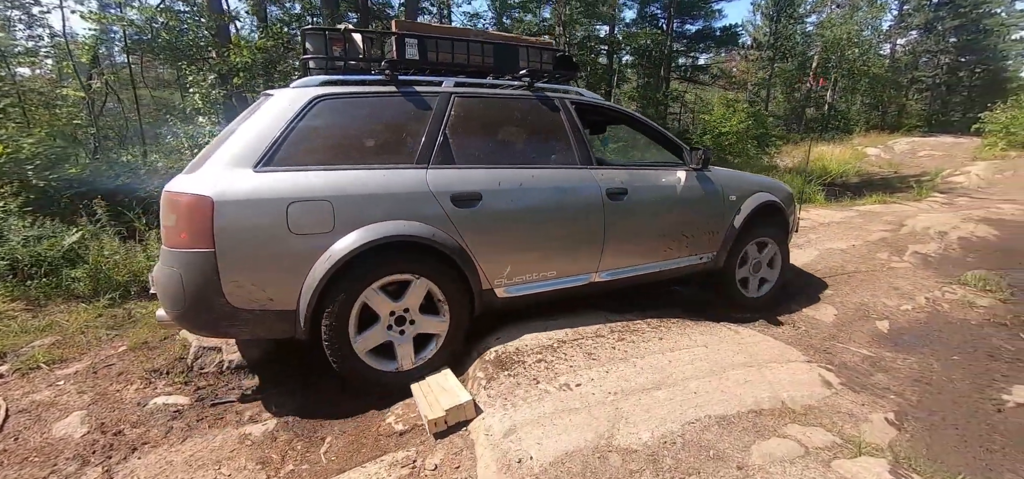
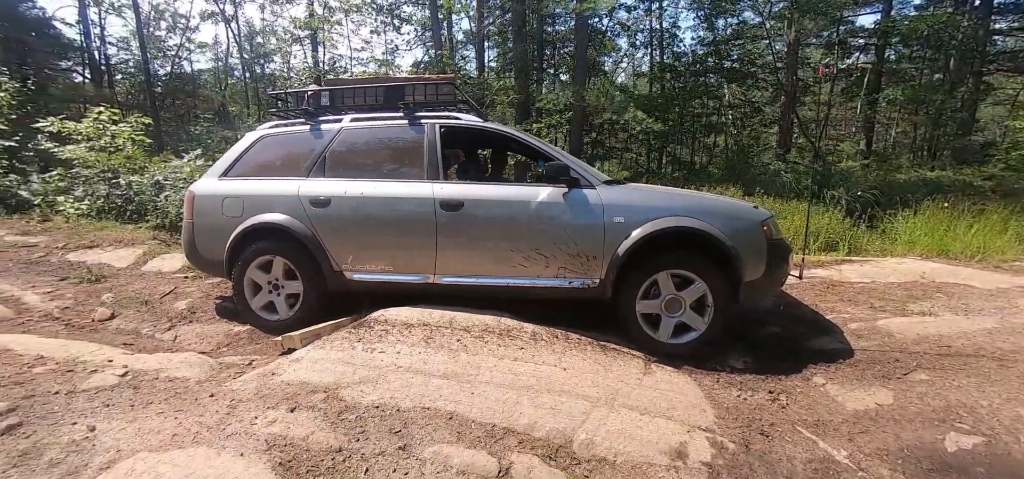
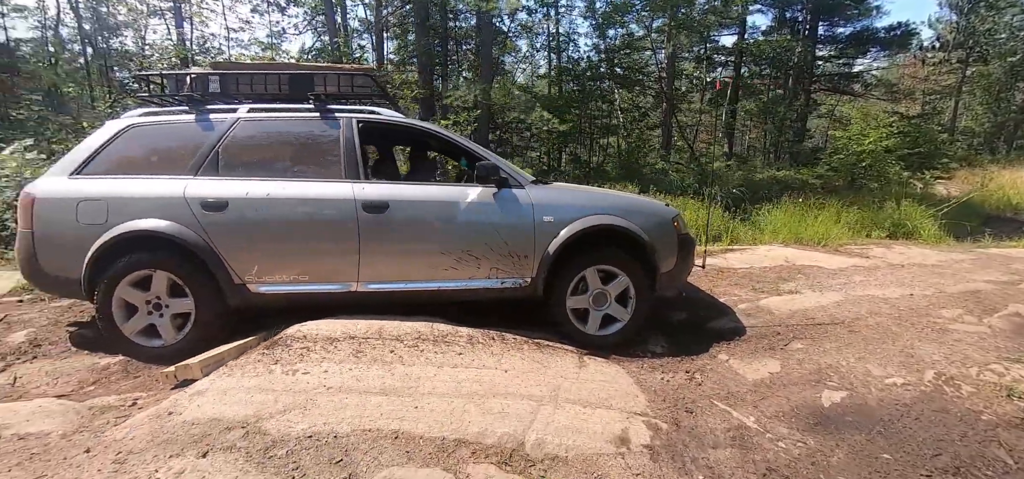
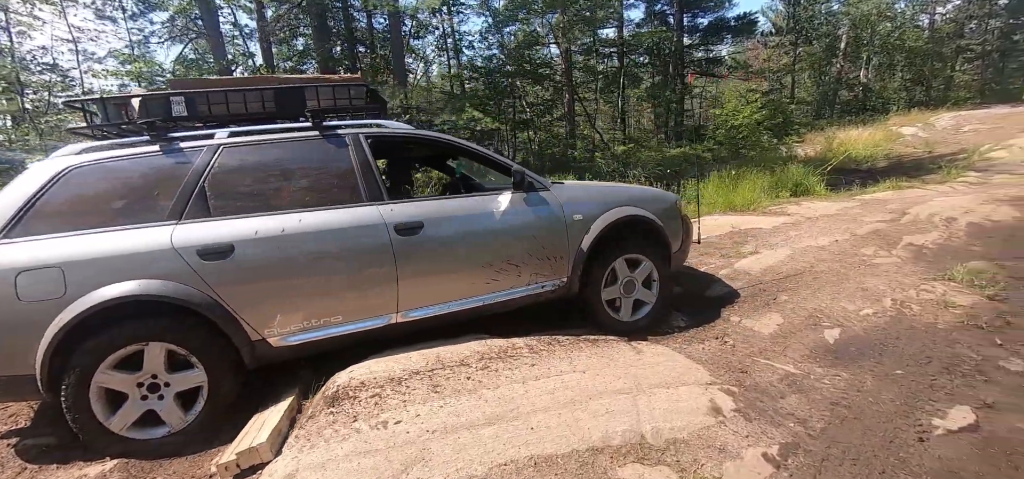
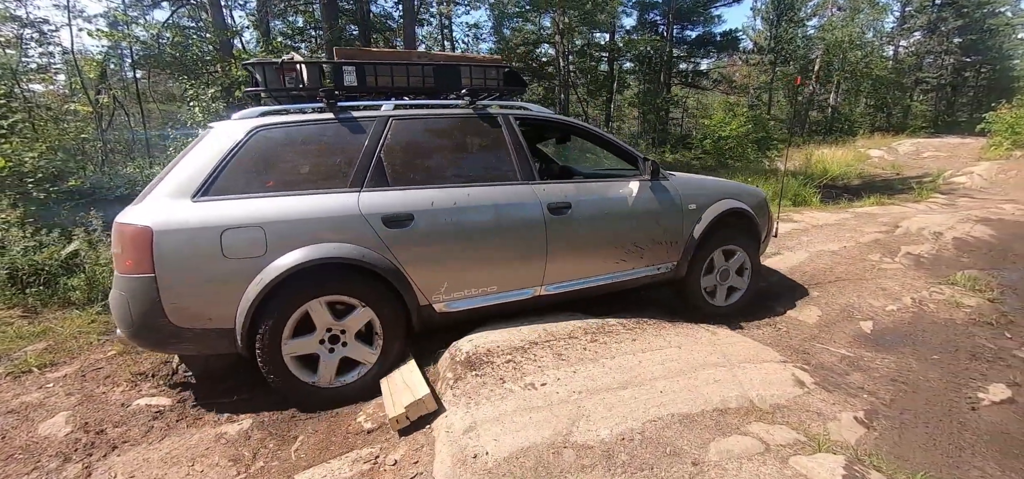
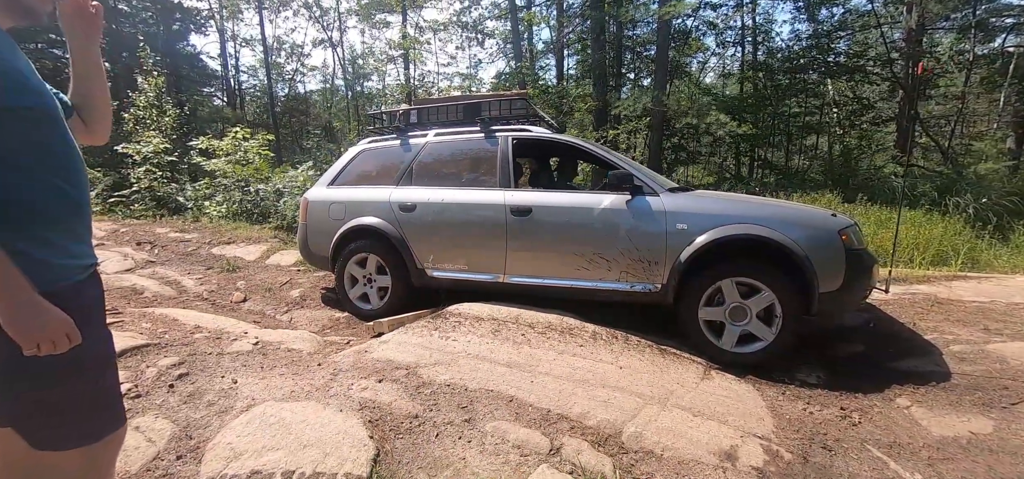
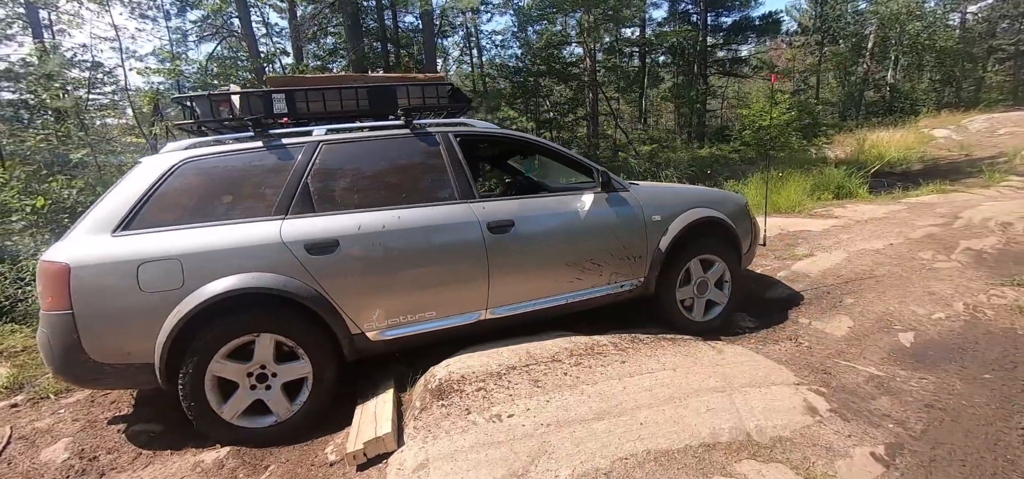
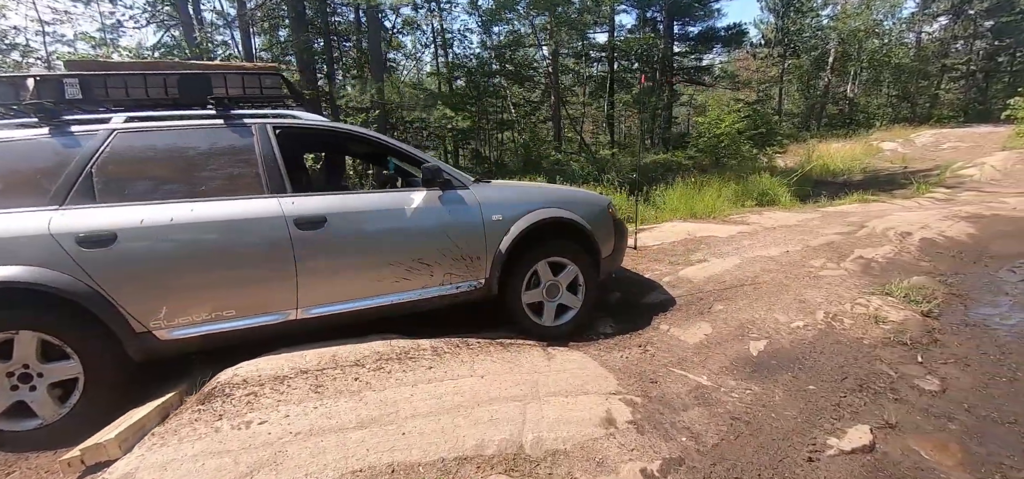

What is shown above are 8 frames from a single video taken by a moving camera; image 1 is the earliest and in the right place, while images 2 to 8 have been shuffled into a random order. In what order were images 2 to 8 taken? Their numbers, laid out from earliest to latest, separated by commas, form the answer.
5, 7, 4, 8, 3, 2, 6
